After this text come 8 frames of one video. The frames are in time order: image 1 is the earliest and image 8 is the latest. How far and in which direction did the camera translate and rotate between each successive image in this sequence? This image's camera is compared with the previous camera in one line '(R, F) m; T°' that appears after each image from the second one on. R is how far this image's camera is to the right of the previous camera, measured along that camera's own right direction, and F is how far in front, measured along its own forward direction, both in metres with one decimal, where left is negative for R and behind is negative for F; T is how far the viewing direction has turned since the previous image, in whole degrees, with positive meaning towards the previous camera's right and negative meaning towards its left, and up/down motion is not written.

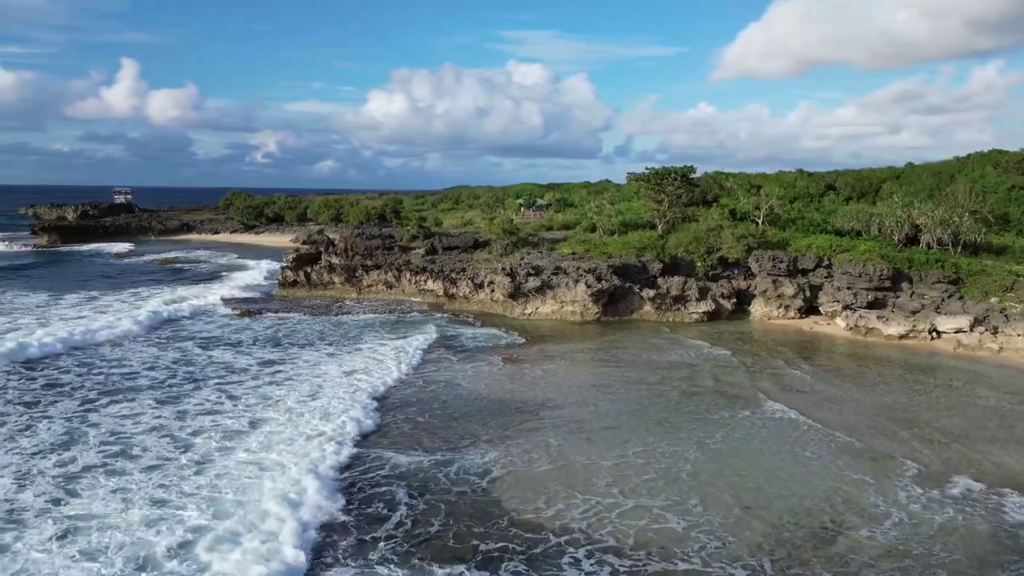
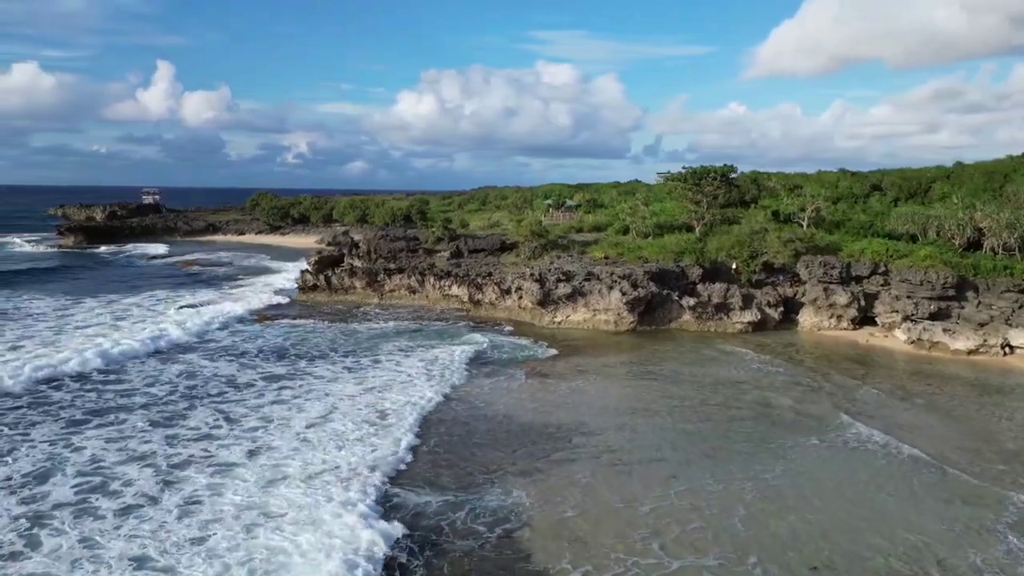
(-0.1, +2.1) m; -2°
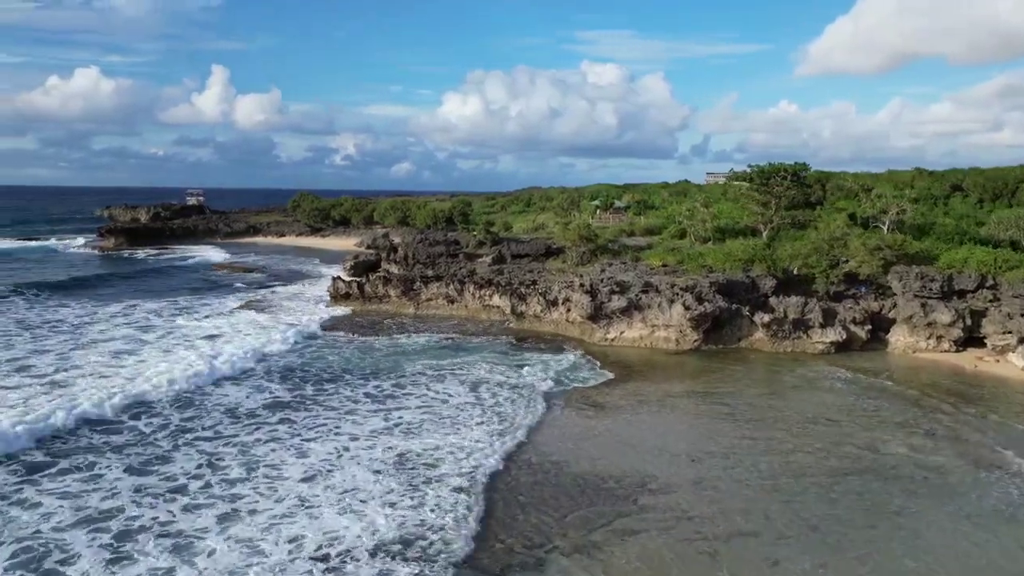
(-0.2, +3.3) m; -4°
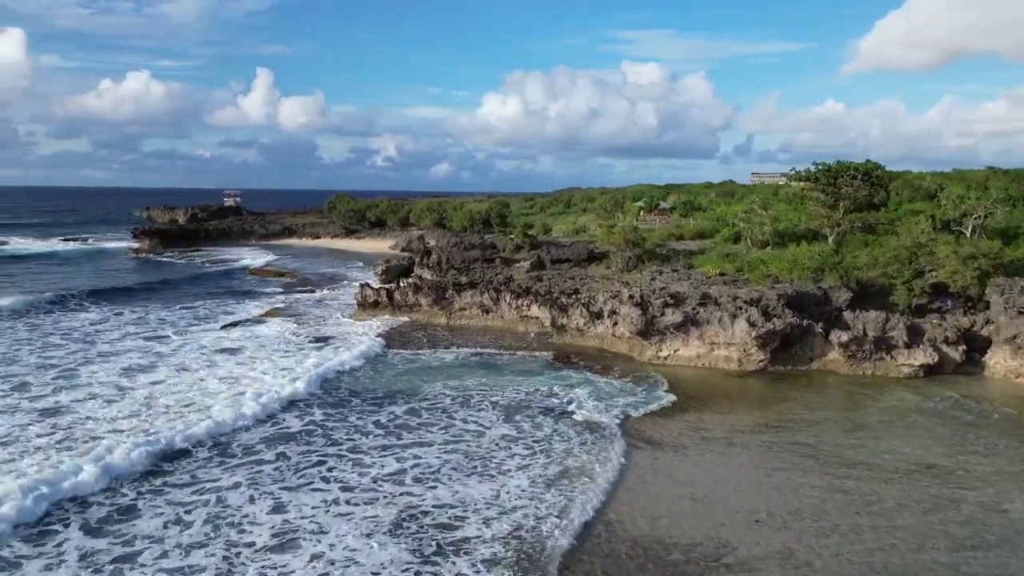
(-0.1, +2.8) m; -3°
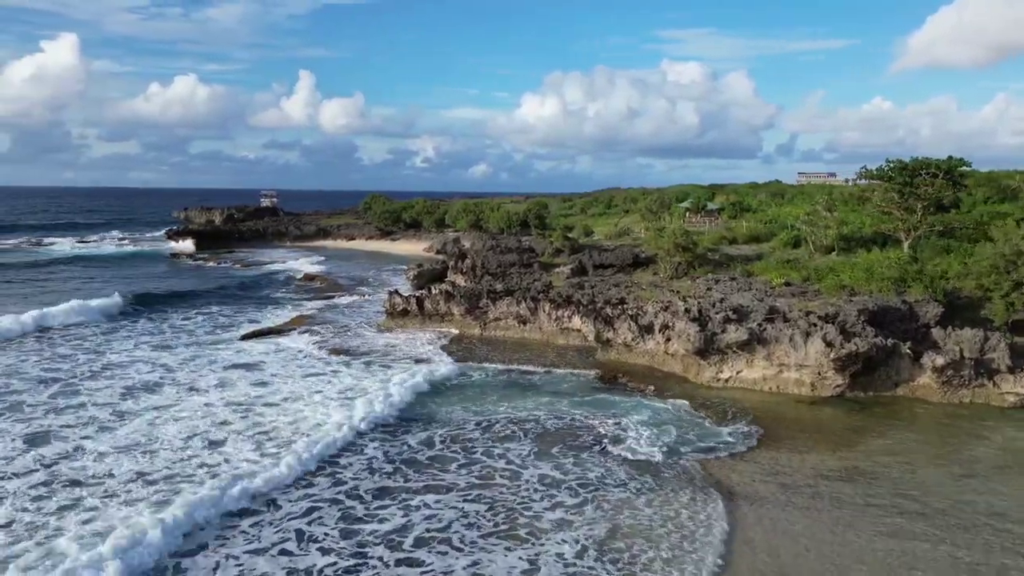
(-0.1, +2.6) m; -3°
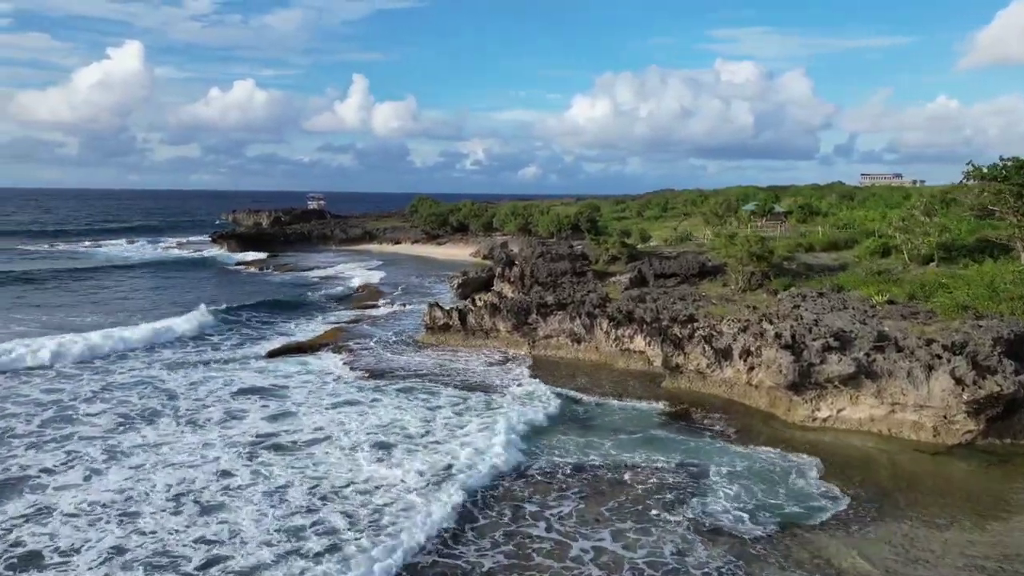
(-0.2, +3.2) m; -4°
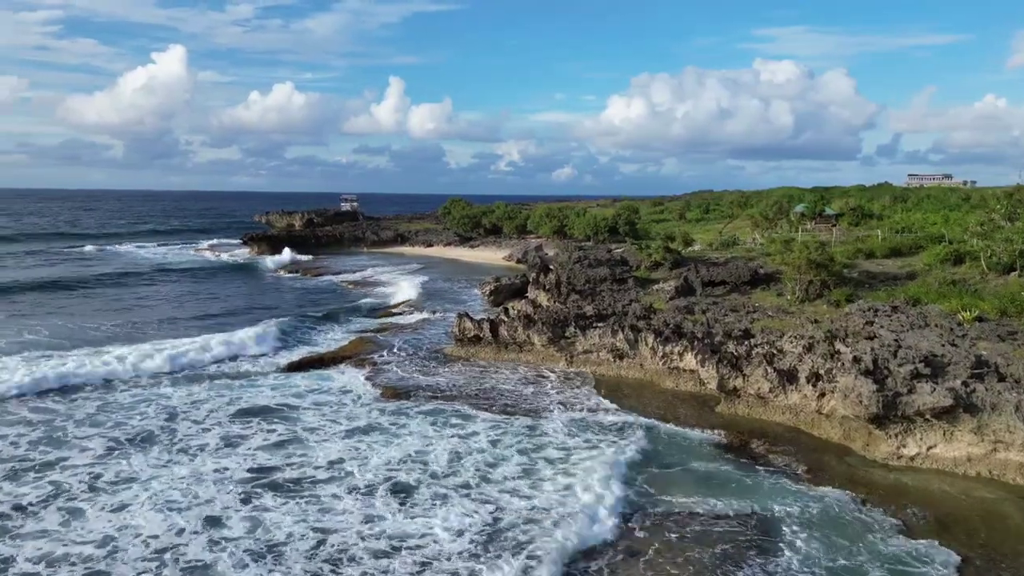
(-0.1, +2.1) m; -3°
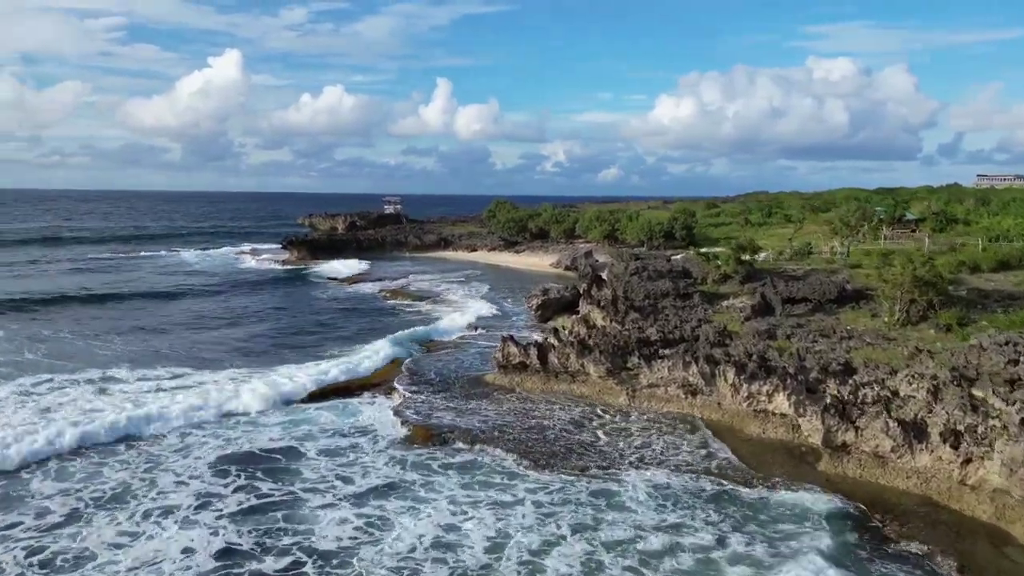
(-0.2, +3.4) m; -4°
